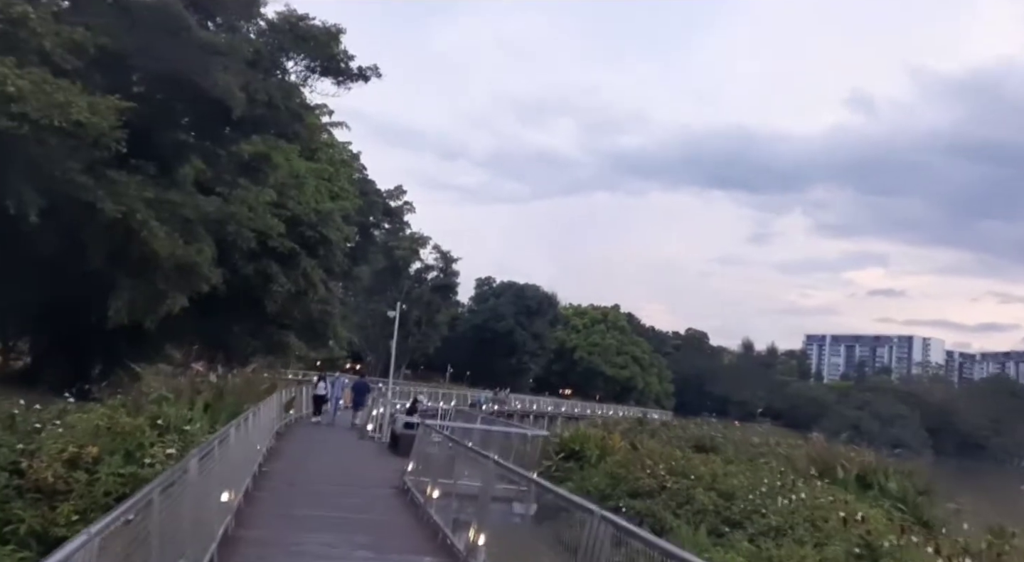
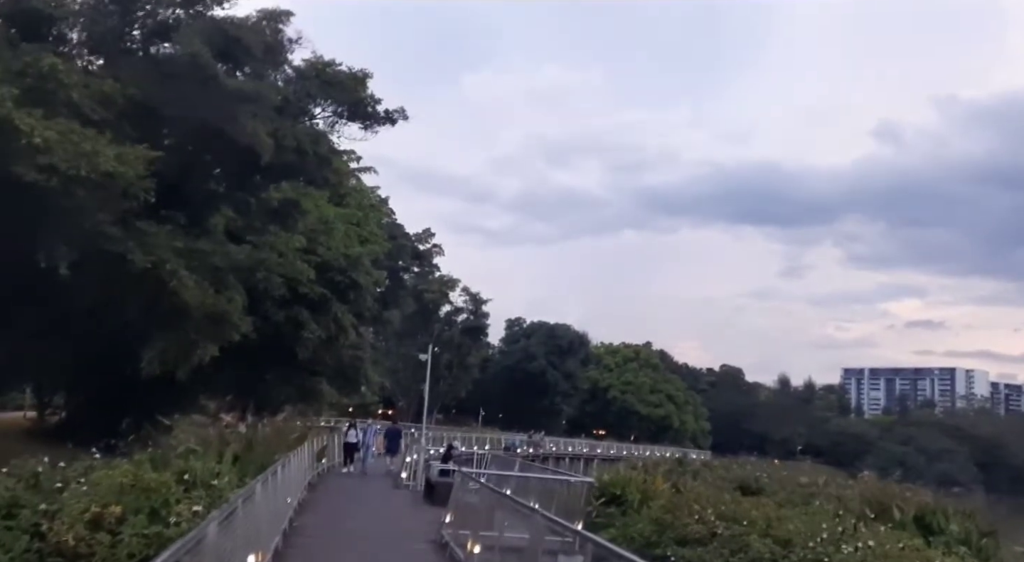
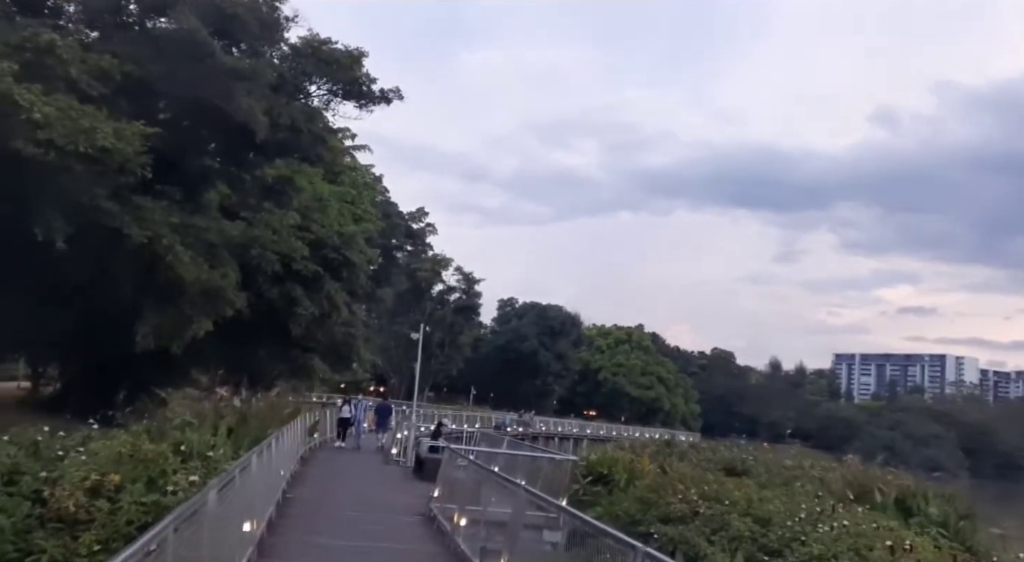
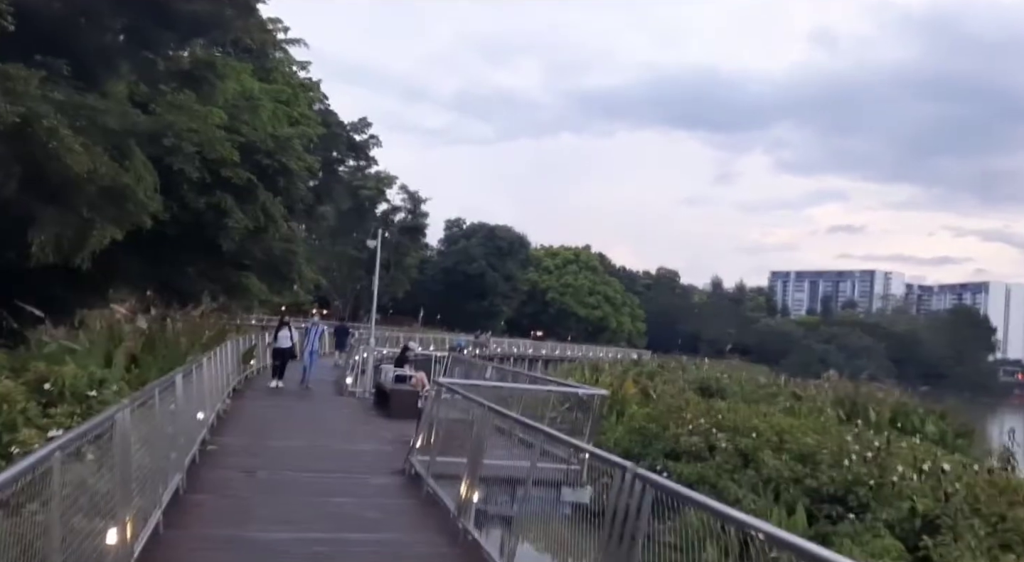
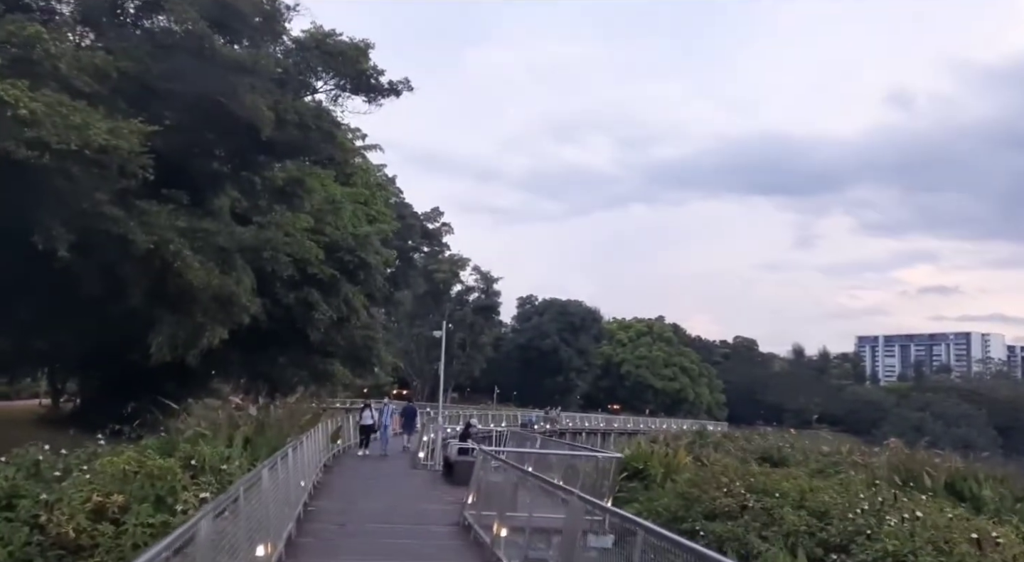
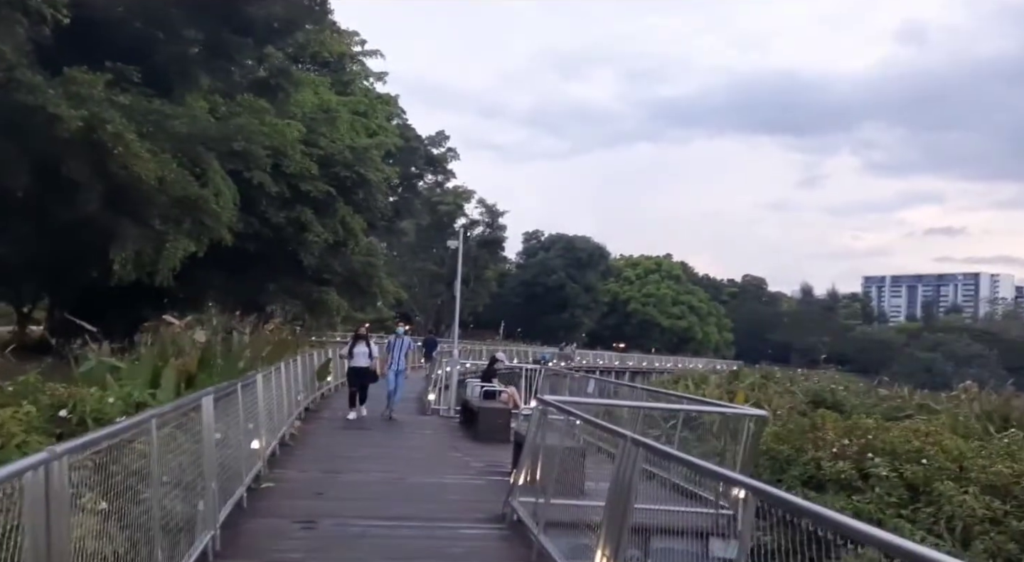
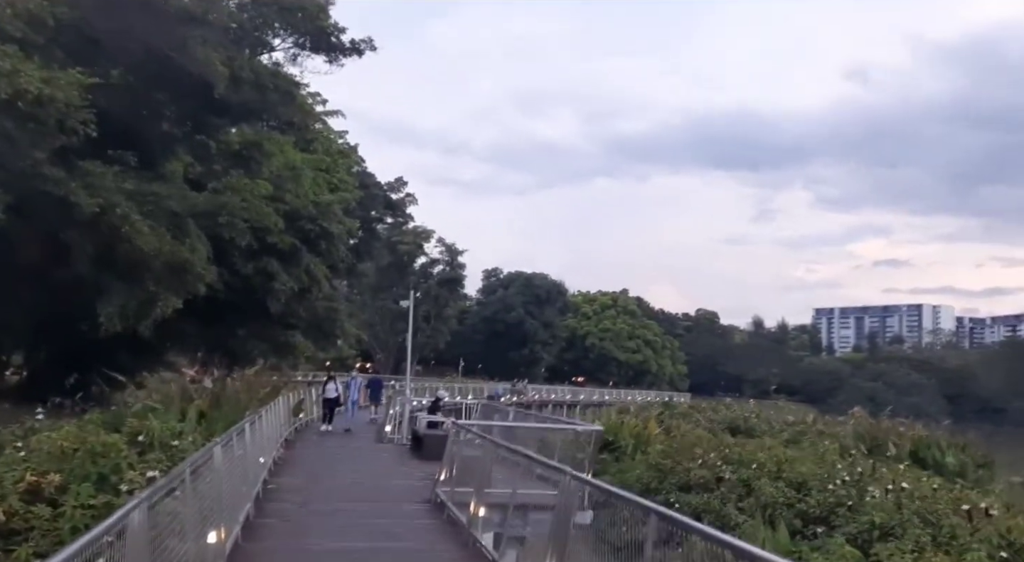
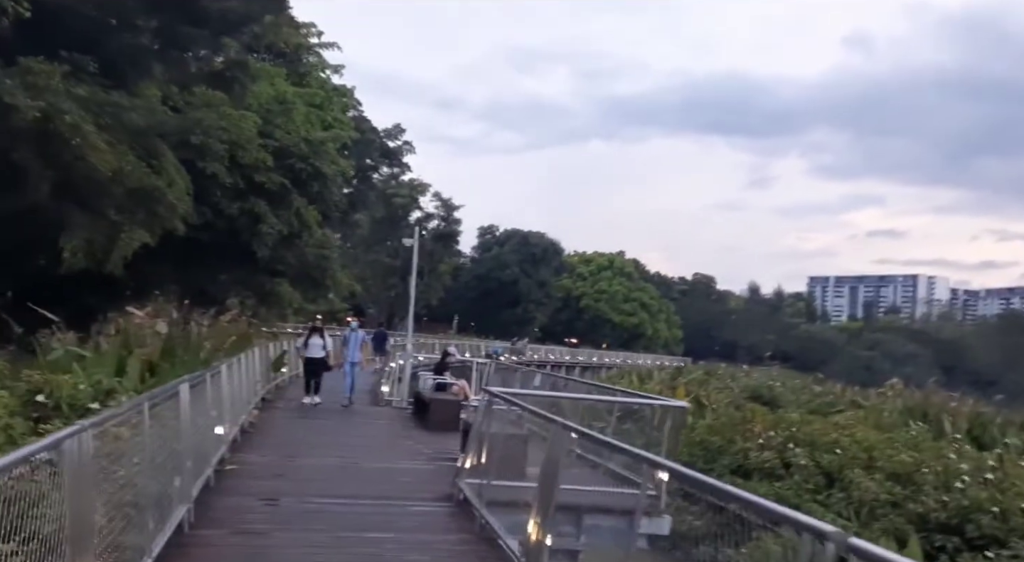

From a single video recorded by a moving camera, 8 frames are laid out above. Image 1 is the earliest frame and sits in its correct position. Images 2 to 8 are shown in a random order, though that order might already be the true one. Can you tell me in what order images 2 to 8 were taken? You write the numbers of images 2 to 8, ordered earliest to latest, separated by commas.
3, 2, 5, 7, 4, 8, 6
